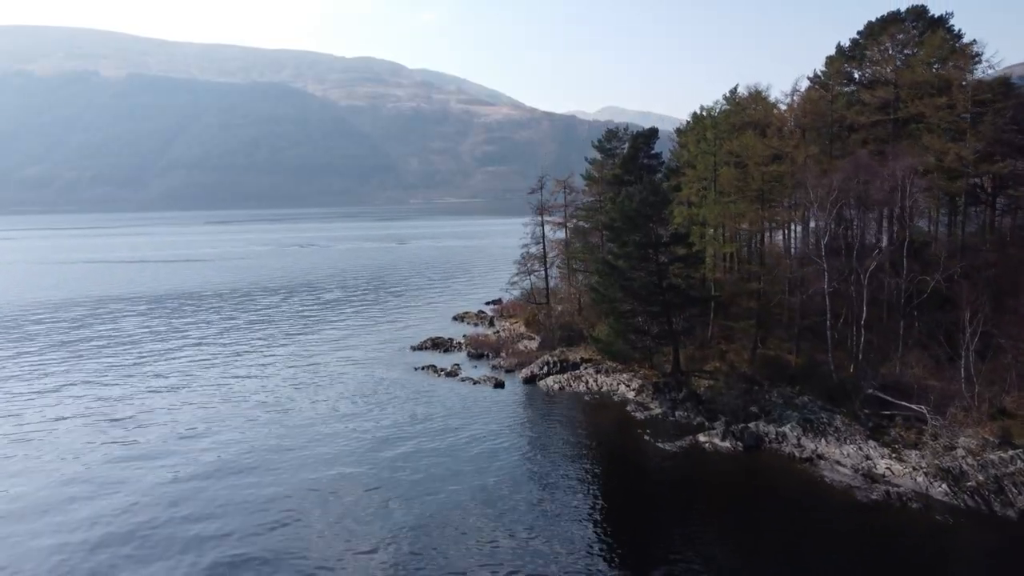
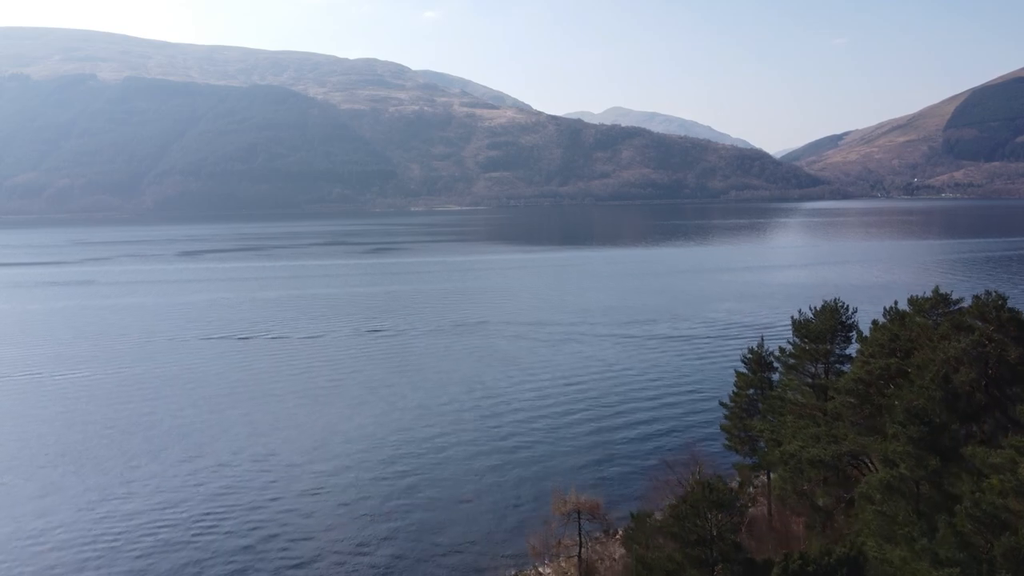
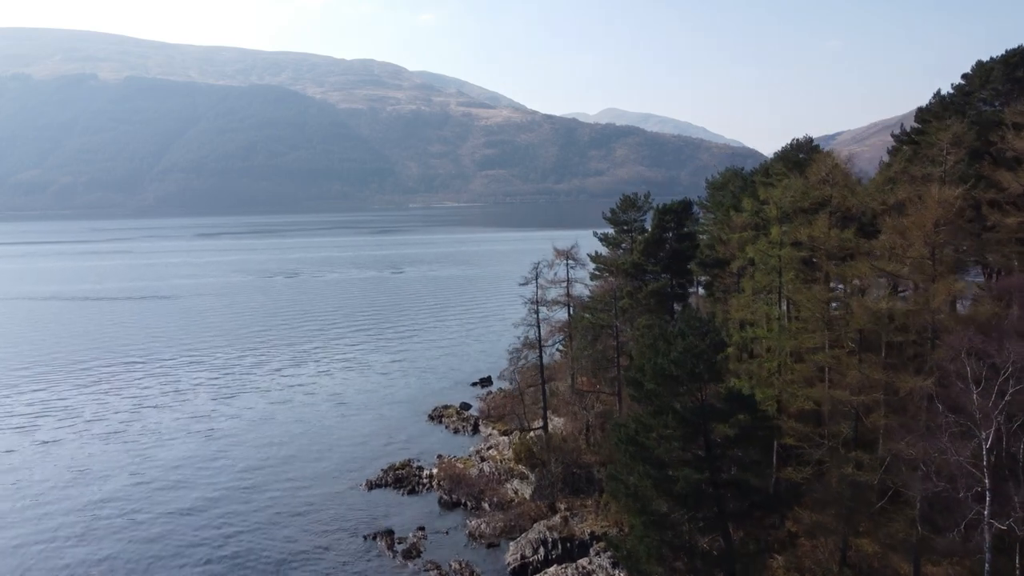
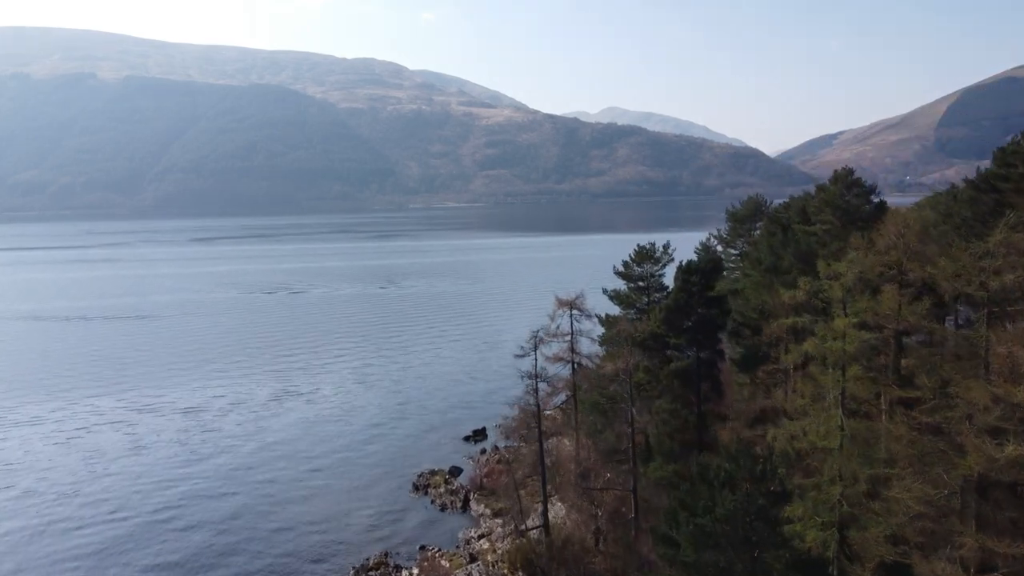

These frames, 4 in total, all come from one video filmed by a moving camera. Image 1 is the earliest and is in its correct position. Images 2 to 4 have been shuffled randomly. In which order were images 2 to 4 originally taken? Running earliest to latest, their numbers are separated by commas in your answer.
3, 4, 2
